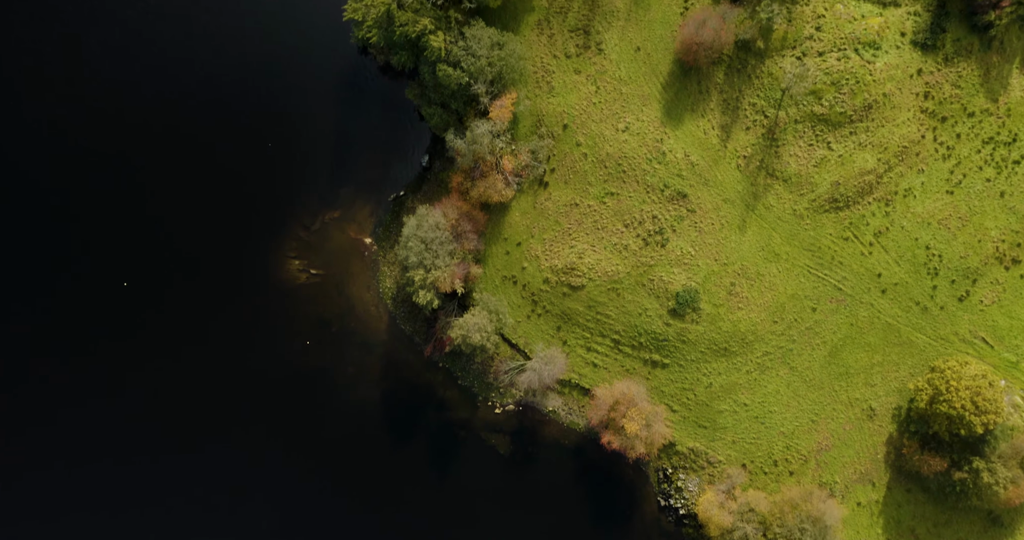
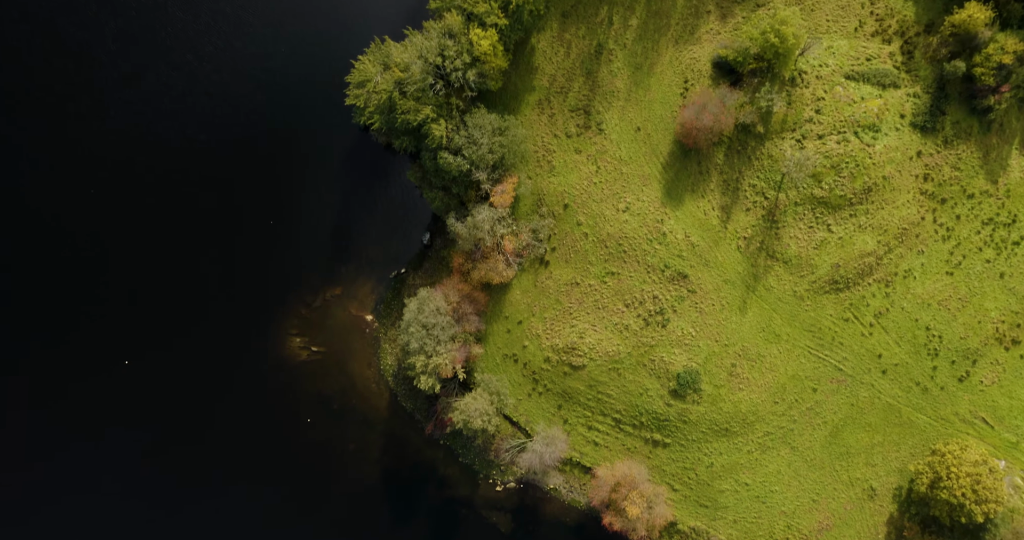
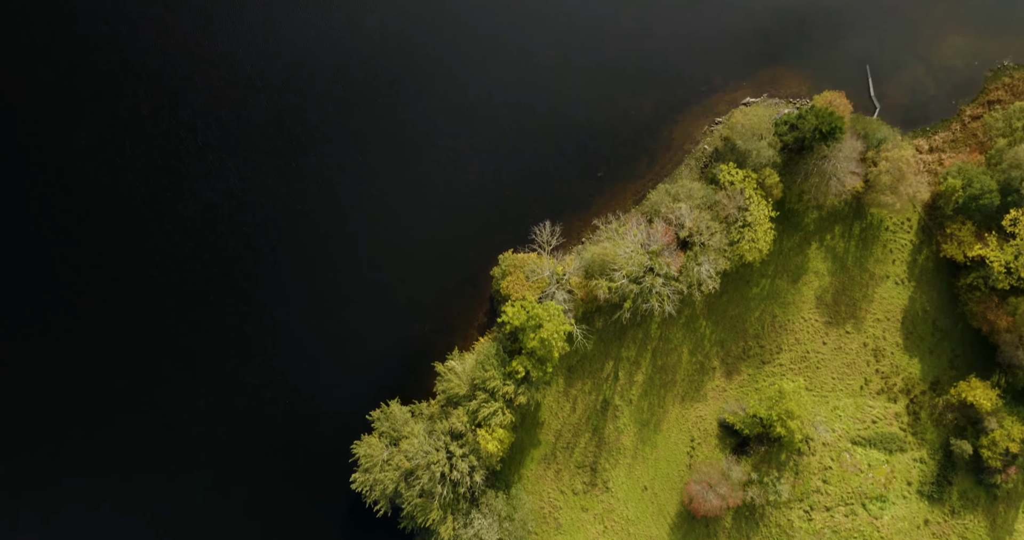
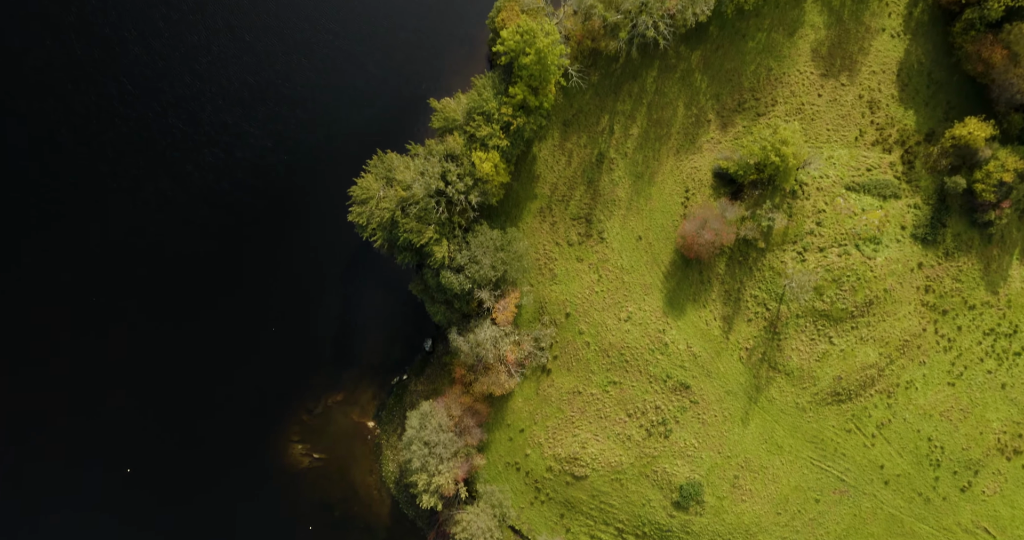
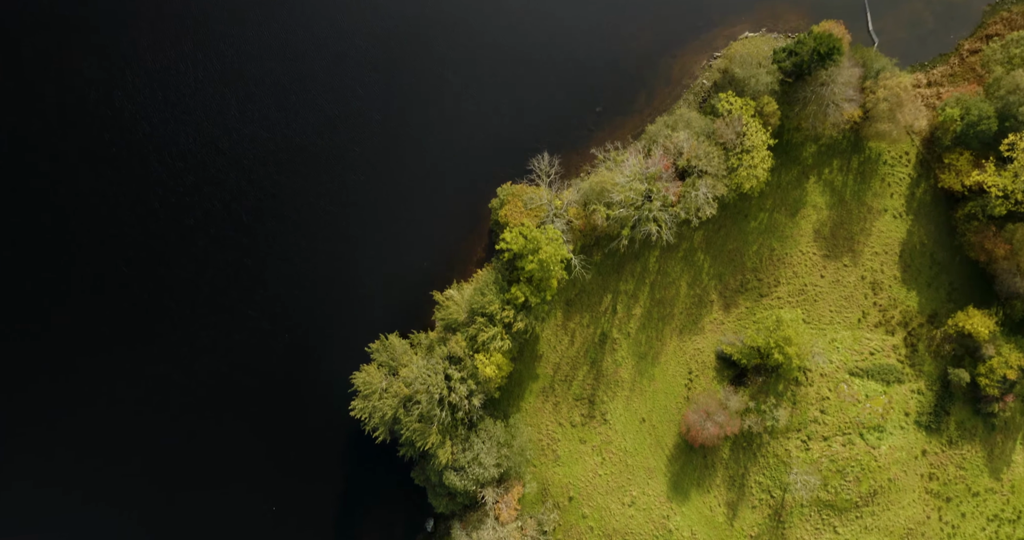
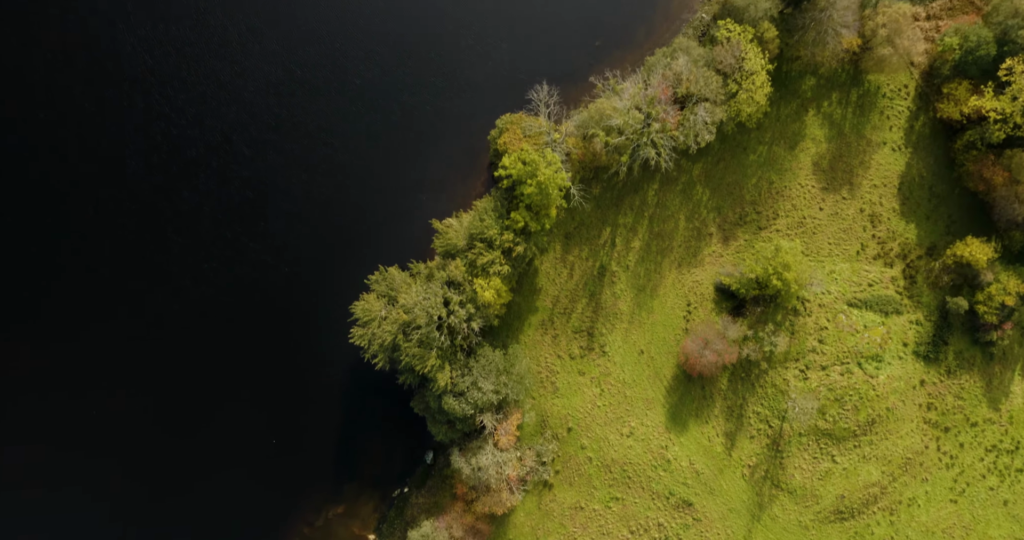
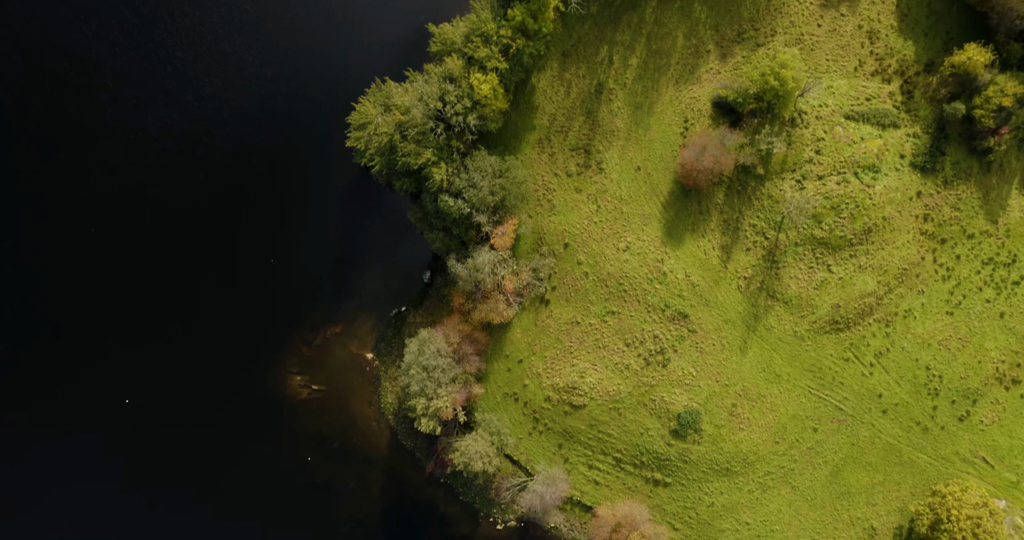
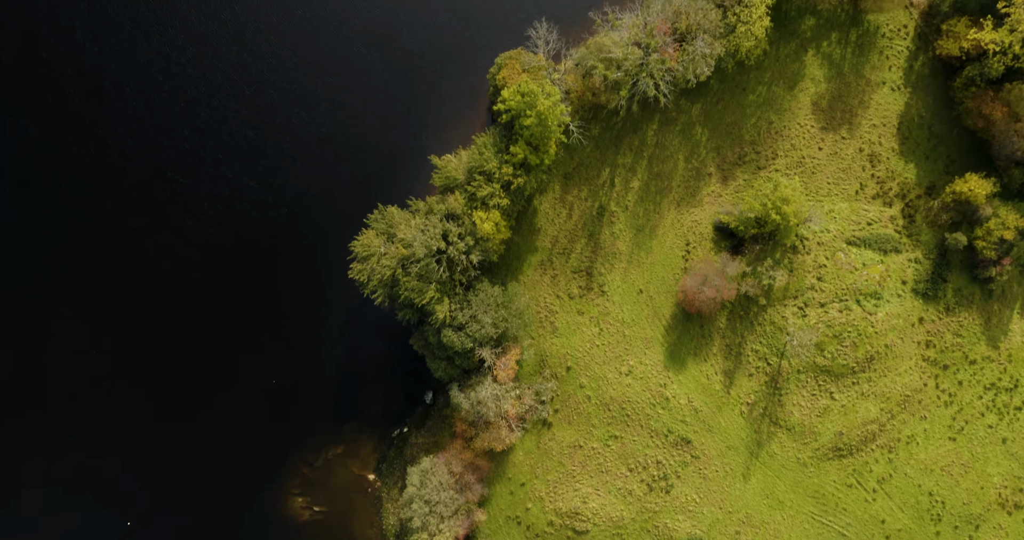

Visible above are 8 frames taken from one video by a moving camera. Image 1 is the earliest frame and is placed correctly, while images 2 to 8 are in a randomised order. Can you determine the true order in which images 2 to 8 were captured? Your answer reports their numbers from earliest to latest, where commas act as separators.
2, 7, 4, 8, 6, 5, 3
